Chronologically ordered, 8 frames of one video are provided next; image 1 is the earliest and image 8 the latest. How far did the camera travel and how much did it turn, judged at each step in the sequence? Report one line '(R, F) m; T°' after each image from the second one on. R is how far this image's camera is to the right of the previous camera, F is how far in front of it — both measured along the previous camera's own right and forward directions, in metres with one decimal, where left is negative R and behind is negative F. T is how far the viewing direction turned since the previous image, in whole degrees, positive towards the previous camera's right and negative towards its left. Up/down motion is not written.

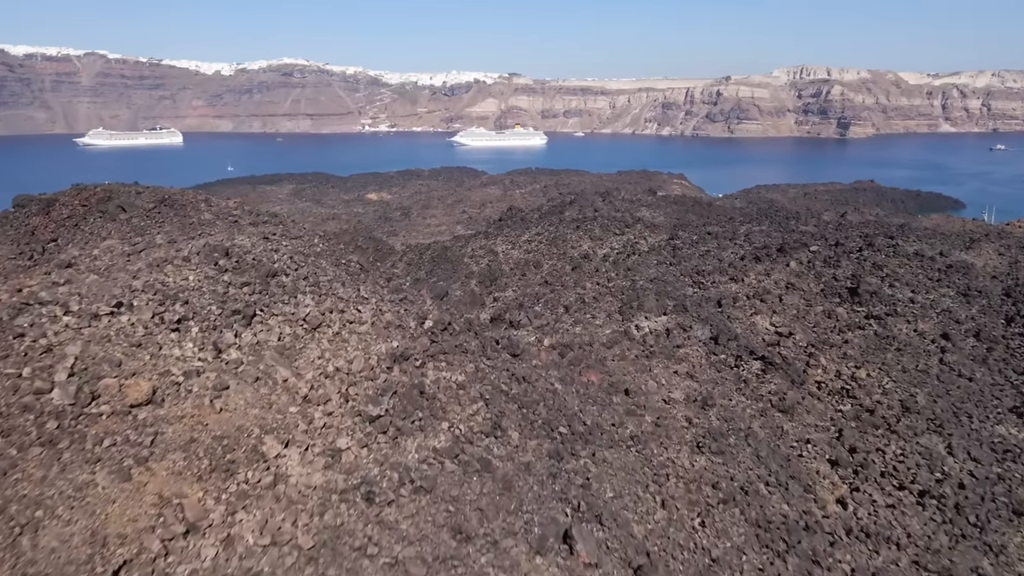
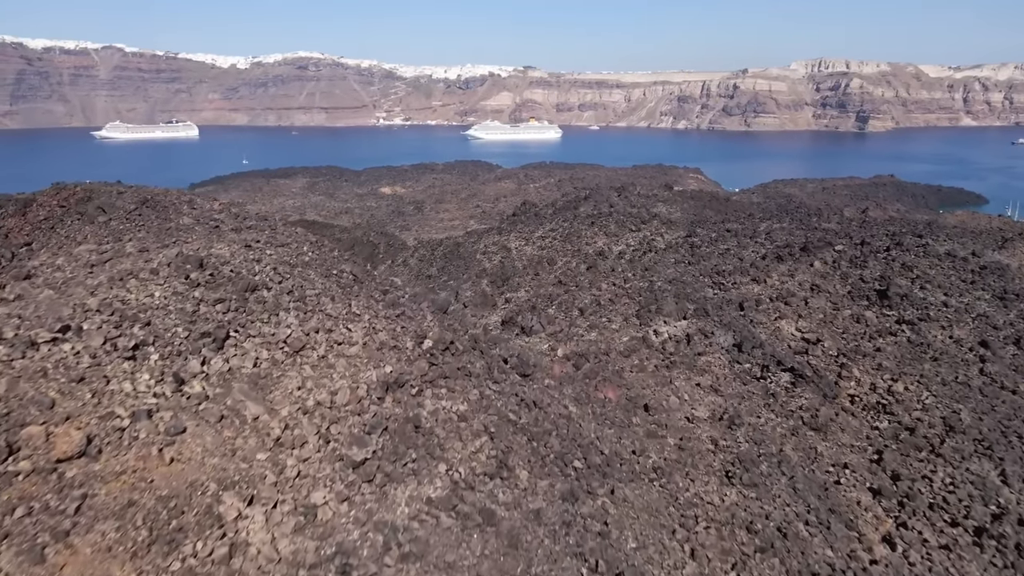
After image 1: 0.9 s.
(0.0, +0.6) m; -1°
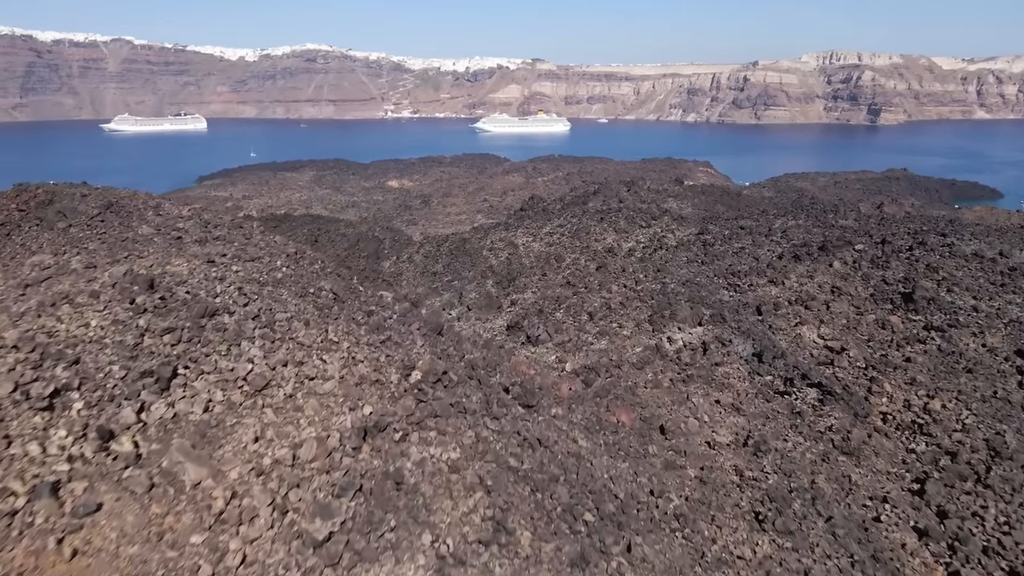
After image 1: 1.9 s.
(0.0, +0.6) m; -1°
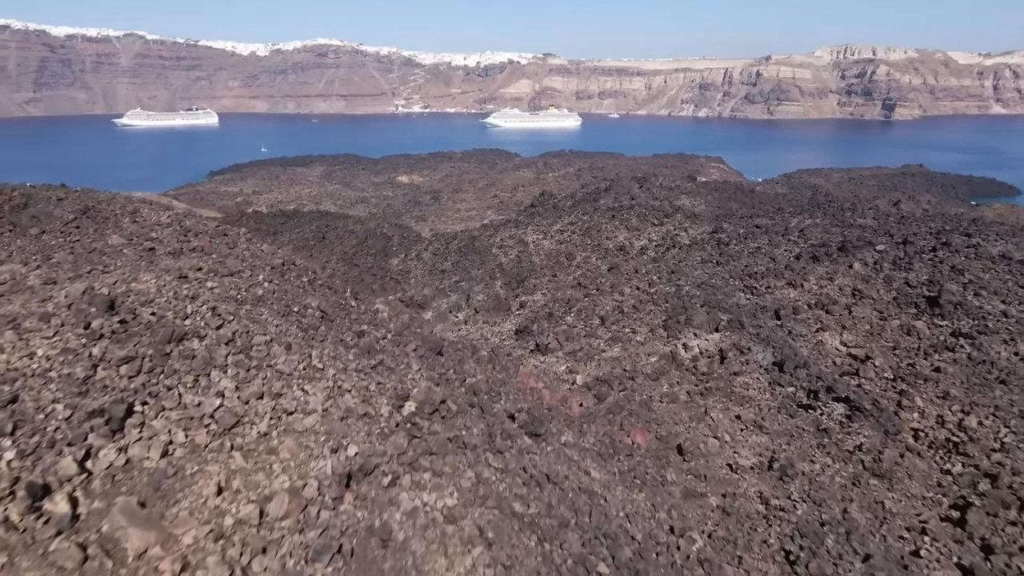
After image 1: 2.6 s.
(0.0, +0.4) m; -1°
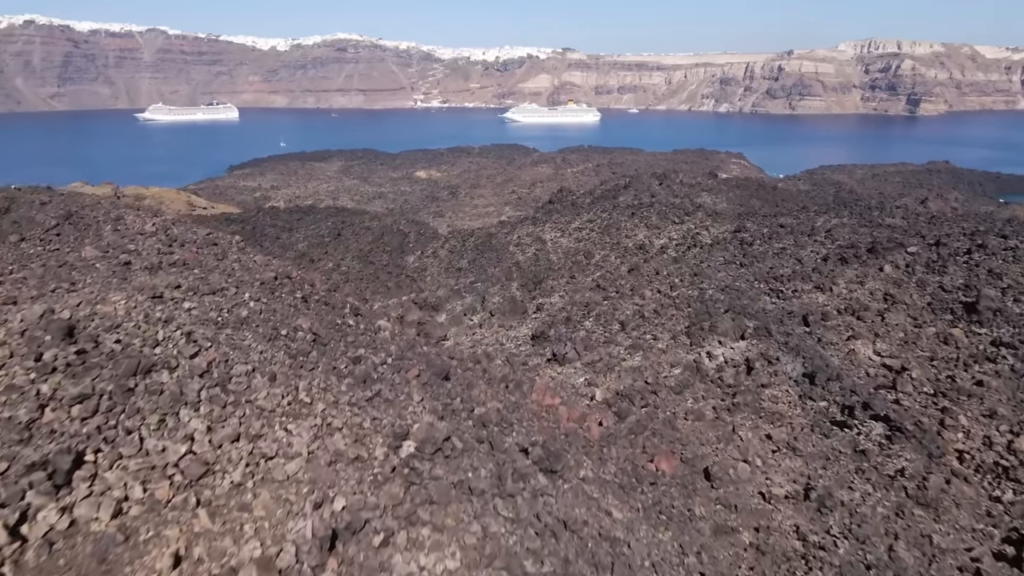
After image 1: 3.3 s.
(0.0, +0.4) m; -1°
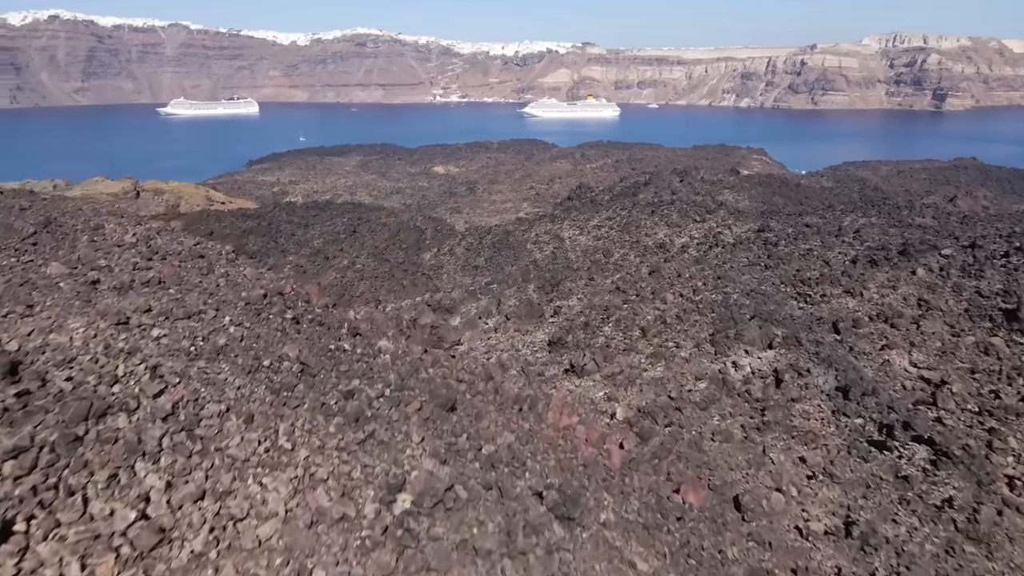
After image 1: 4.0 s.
(0.0, +0.4) m; -1°
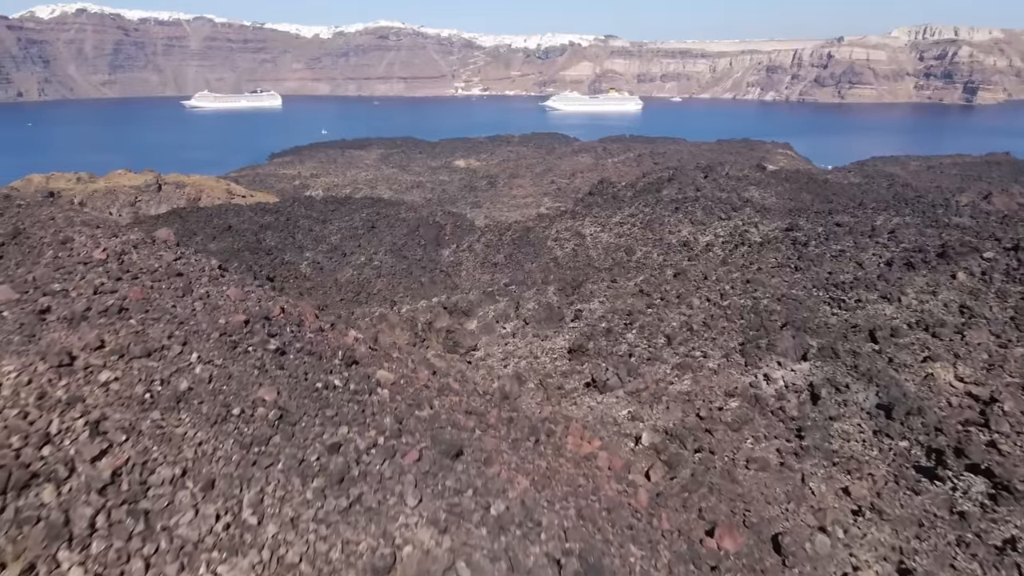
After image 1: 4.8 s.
(0.0, +0.5) m; -2°
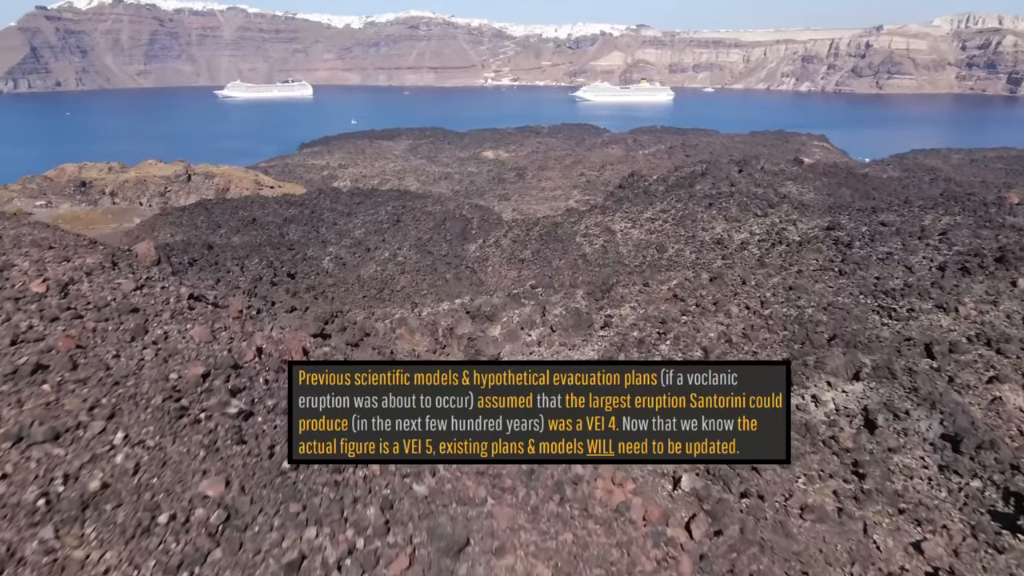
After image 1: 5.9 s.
(0.0, +0.7) m; -2°
